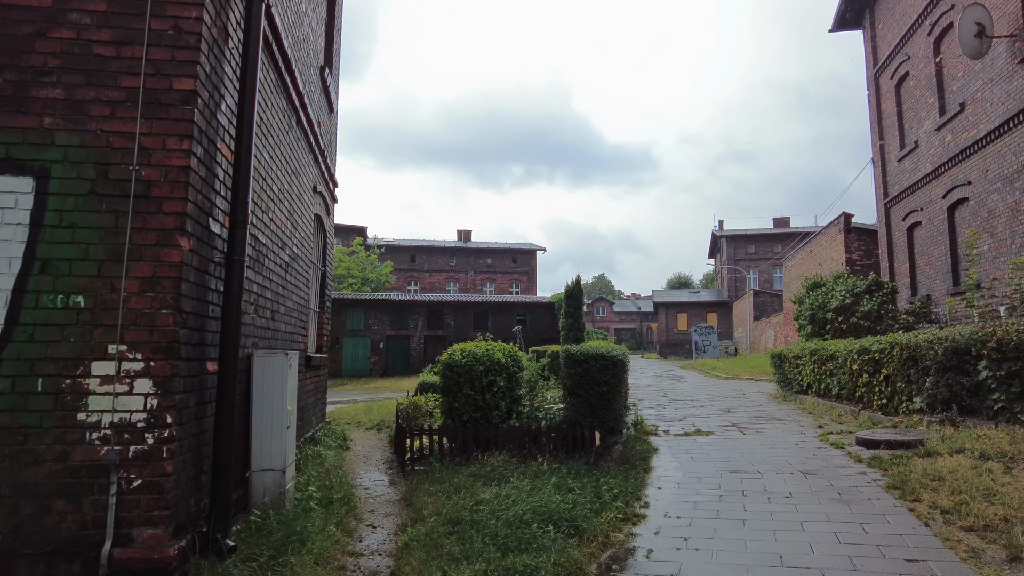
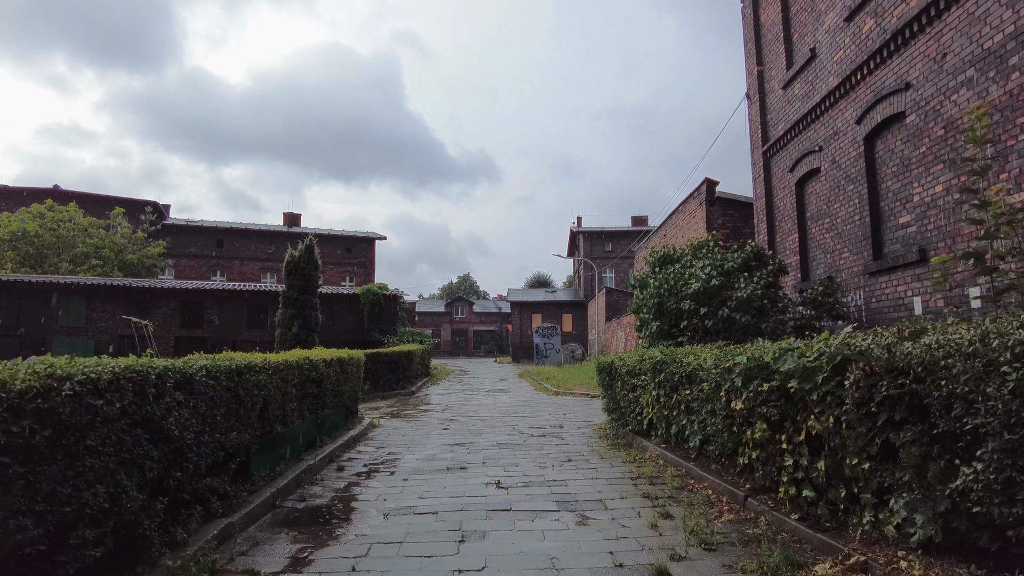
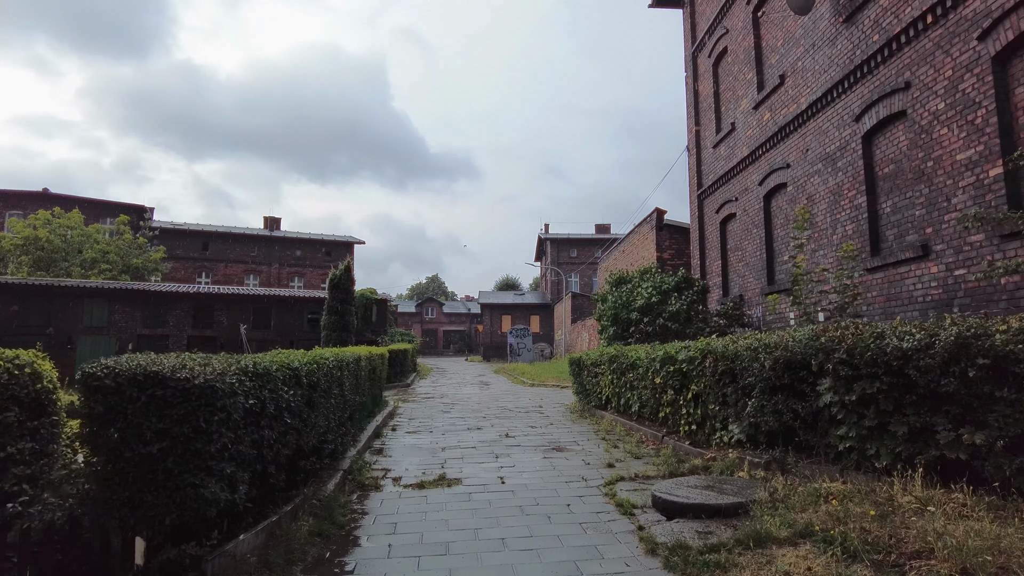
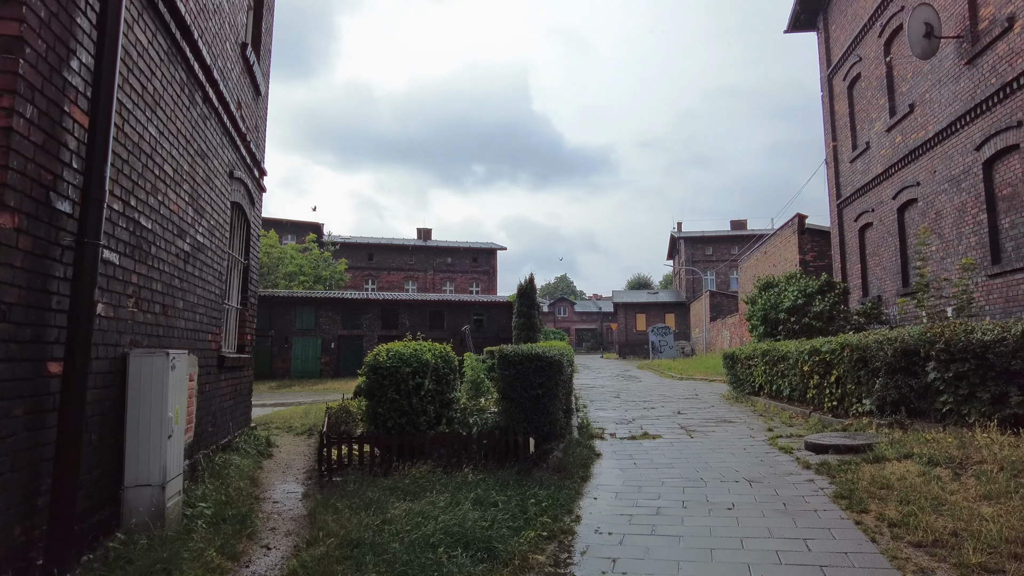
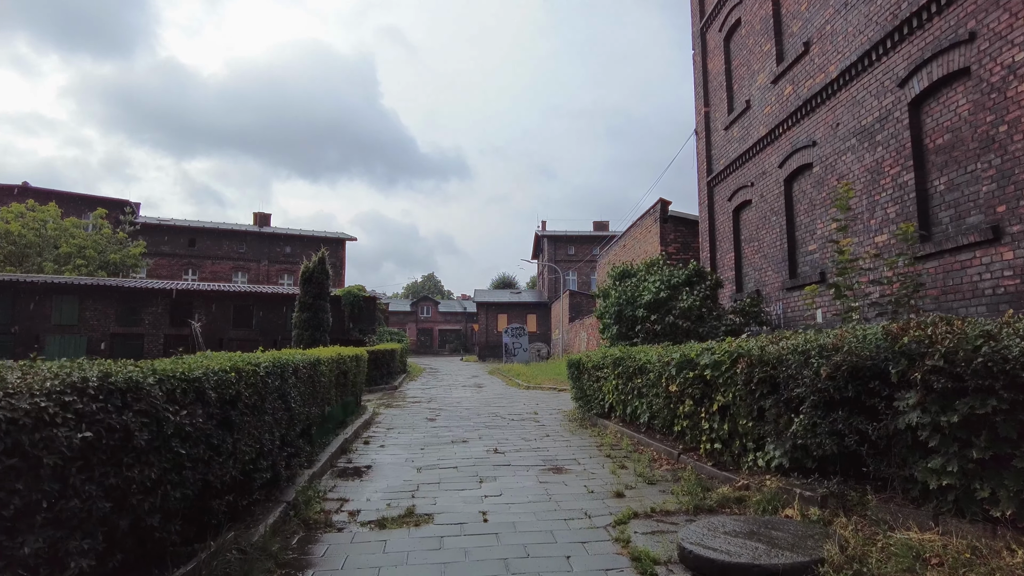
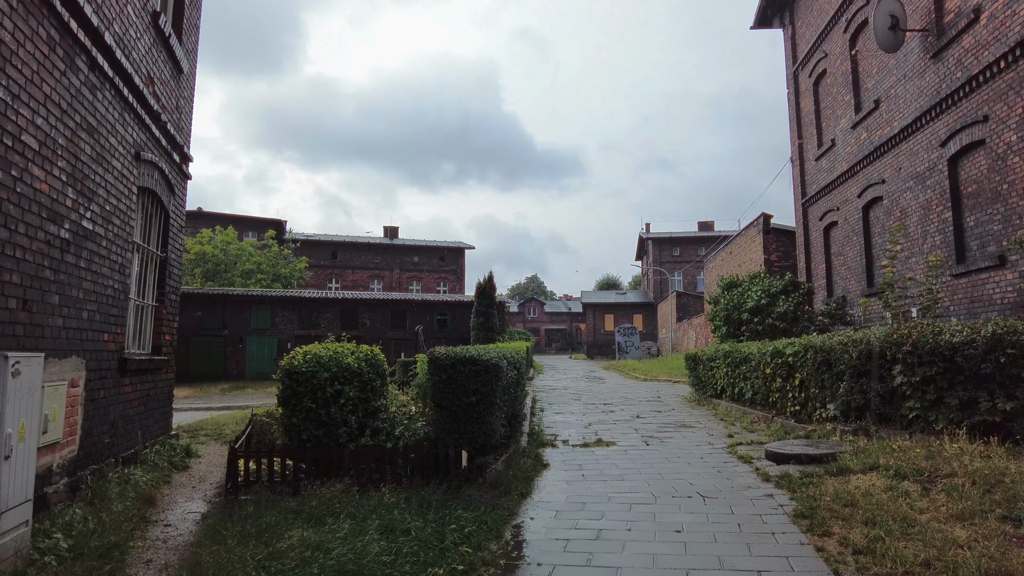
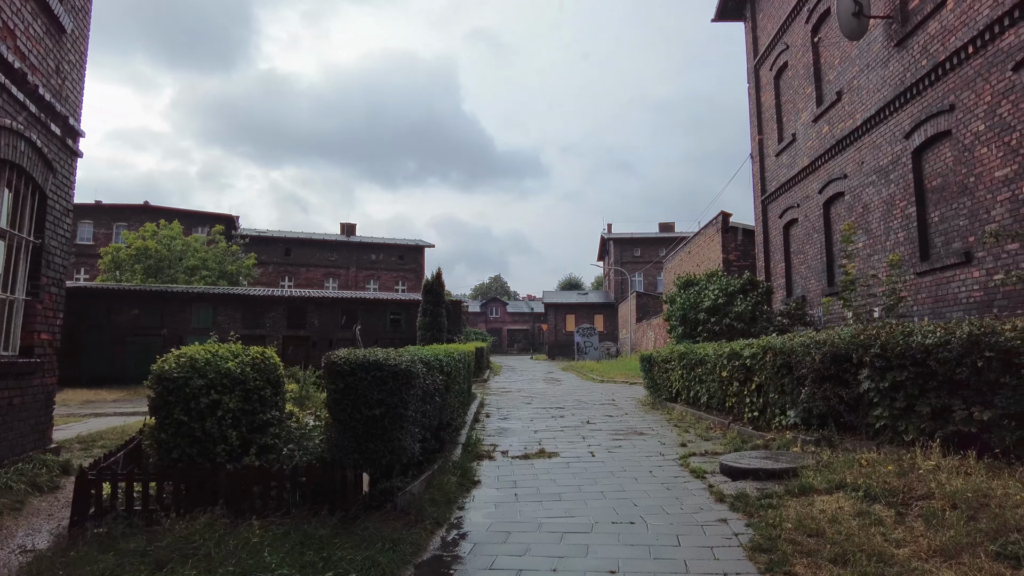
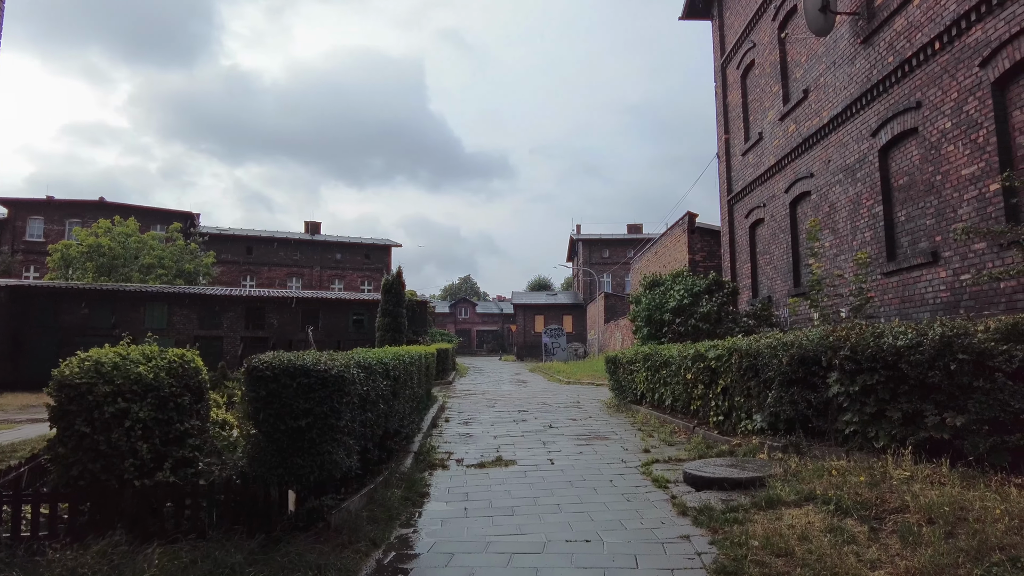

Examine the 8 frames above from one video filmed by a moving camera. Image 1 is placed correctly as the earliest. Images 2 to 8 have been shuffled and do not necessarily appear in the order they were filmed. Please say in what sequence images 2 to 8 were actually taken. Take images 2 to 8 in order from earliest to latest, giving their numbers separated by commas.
4, 6, 7, 8, 3, 5, 2
